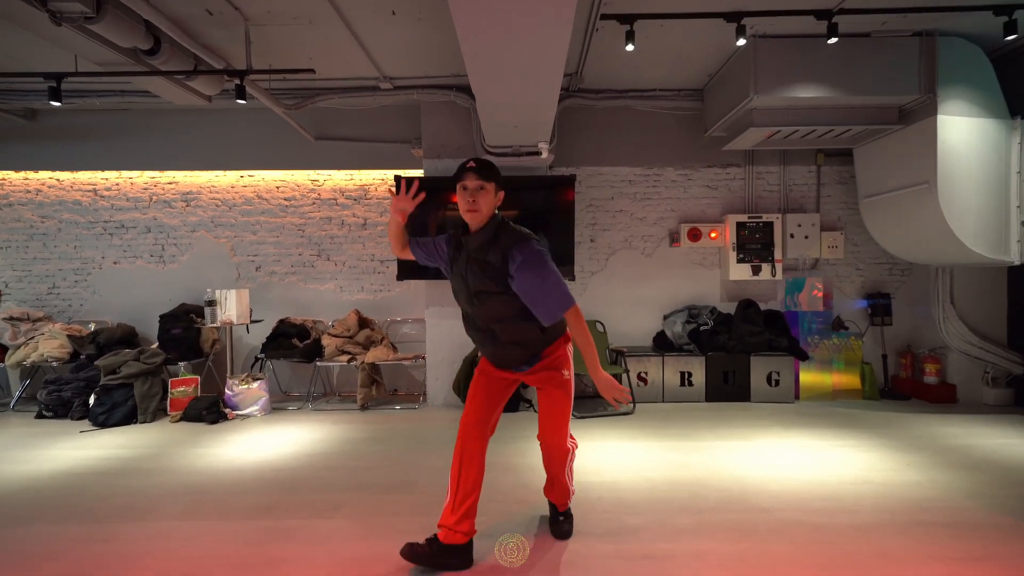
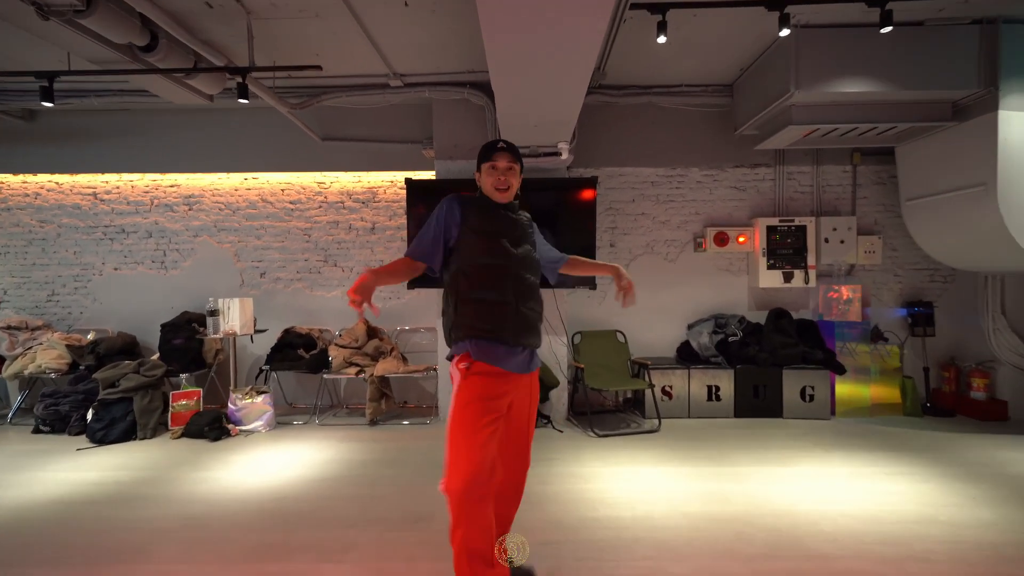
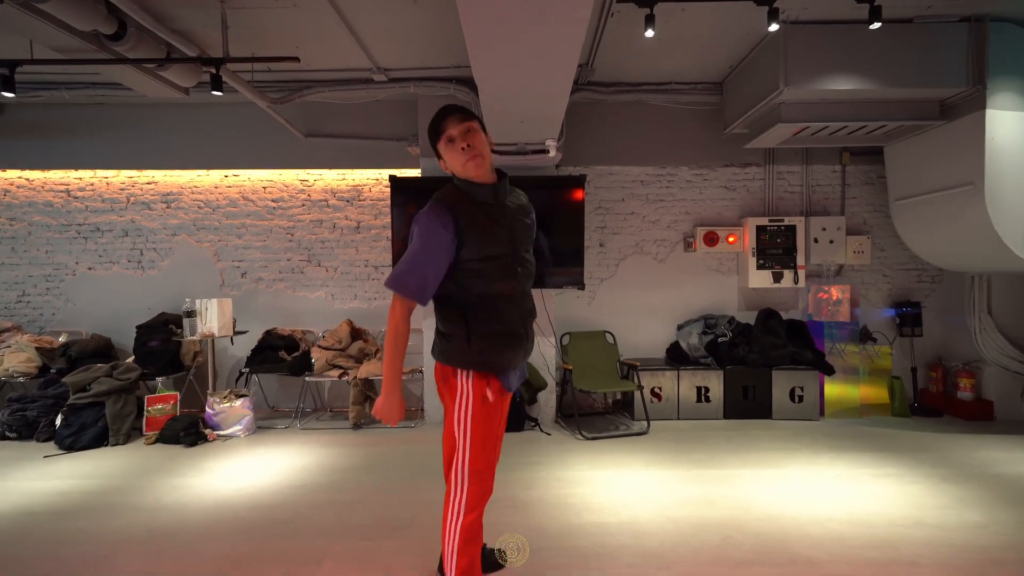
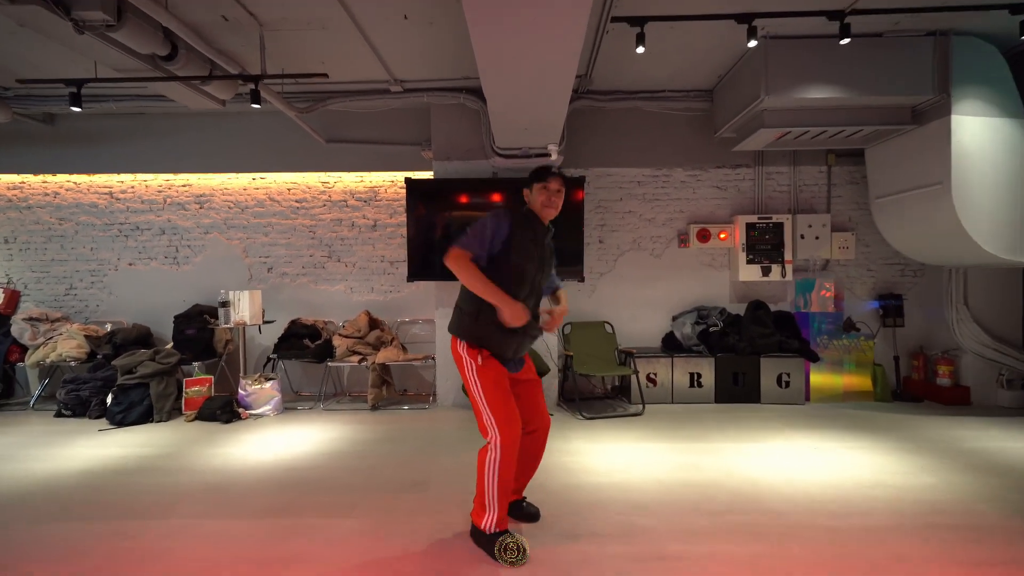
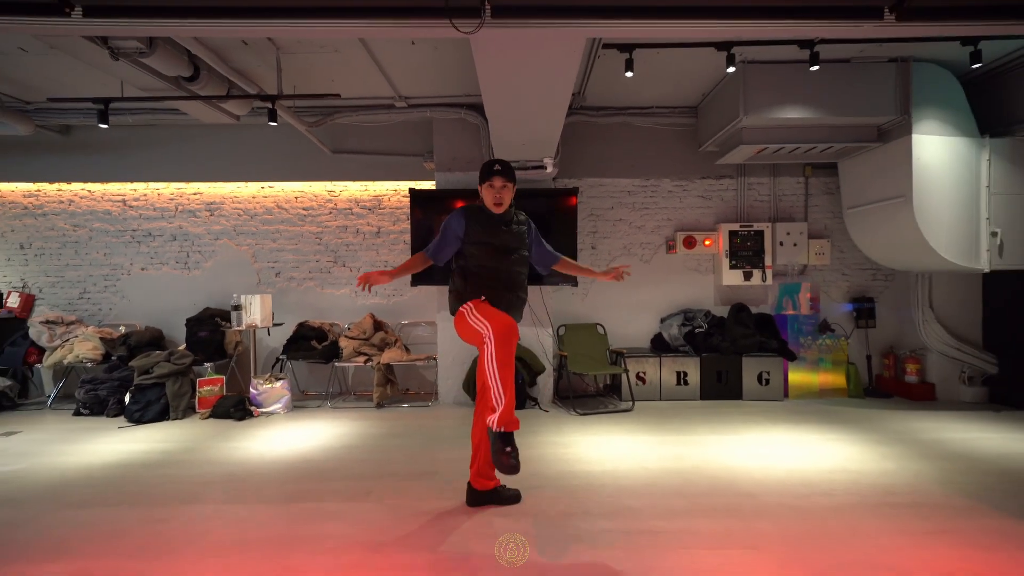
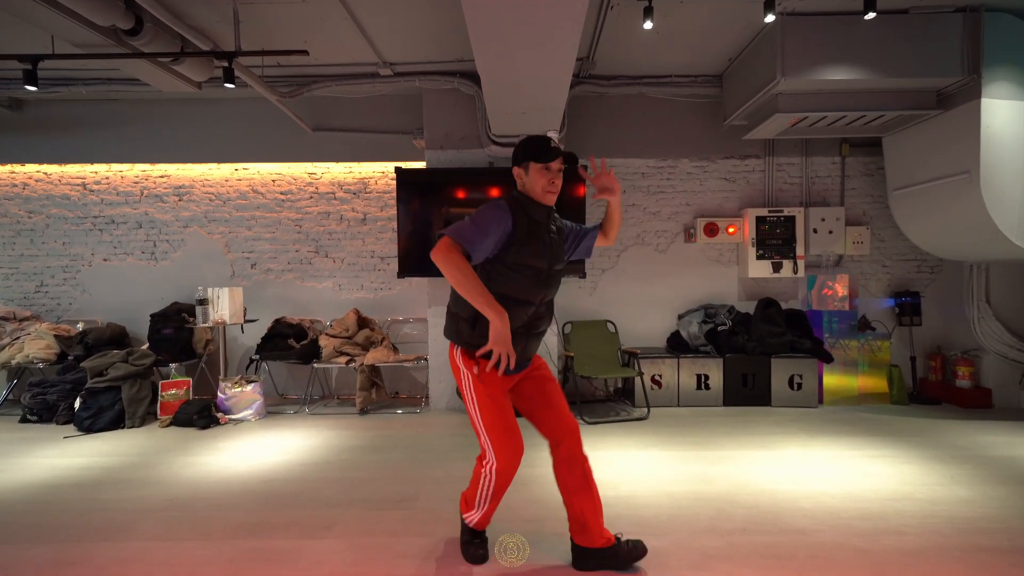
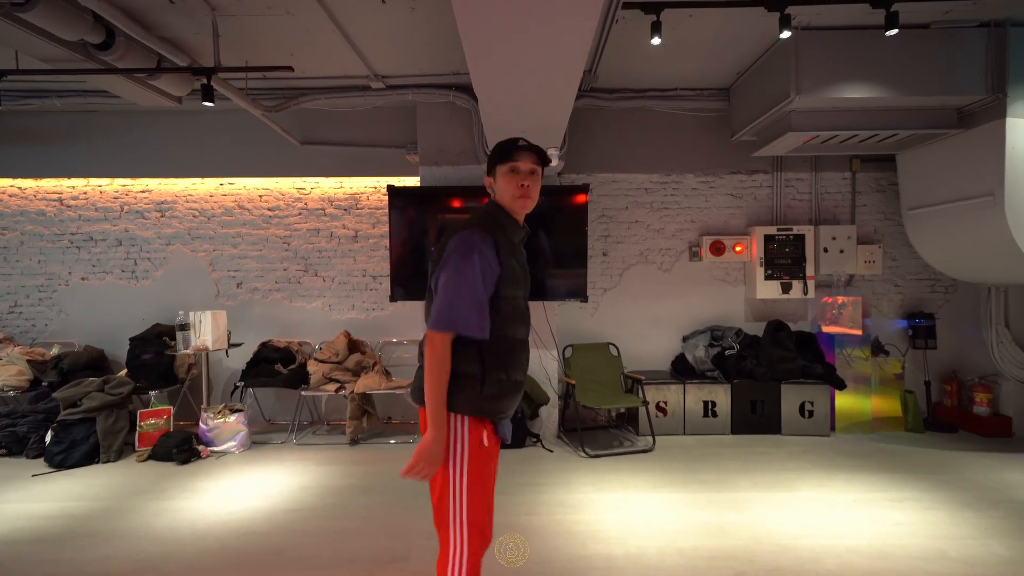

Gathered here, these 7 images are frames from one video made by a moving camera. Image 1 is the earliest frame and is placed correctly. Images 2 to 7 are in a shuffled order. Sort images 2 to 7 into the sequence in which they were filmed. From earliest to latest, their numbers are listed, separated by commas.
6, 4, 3, 7, 5, 2
